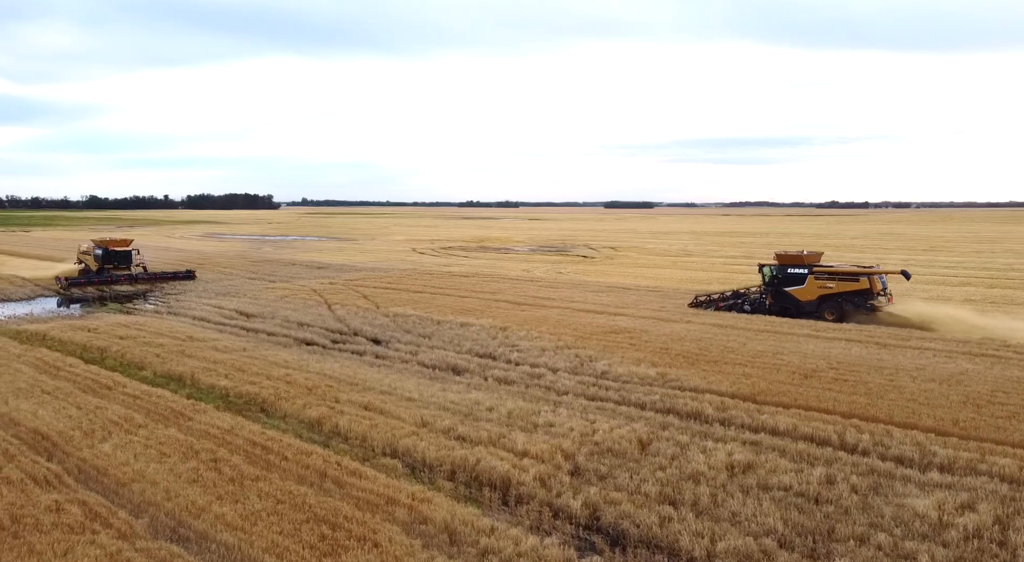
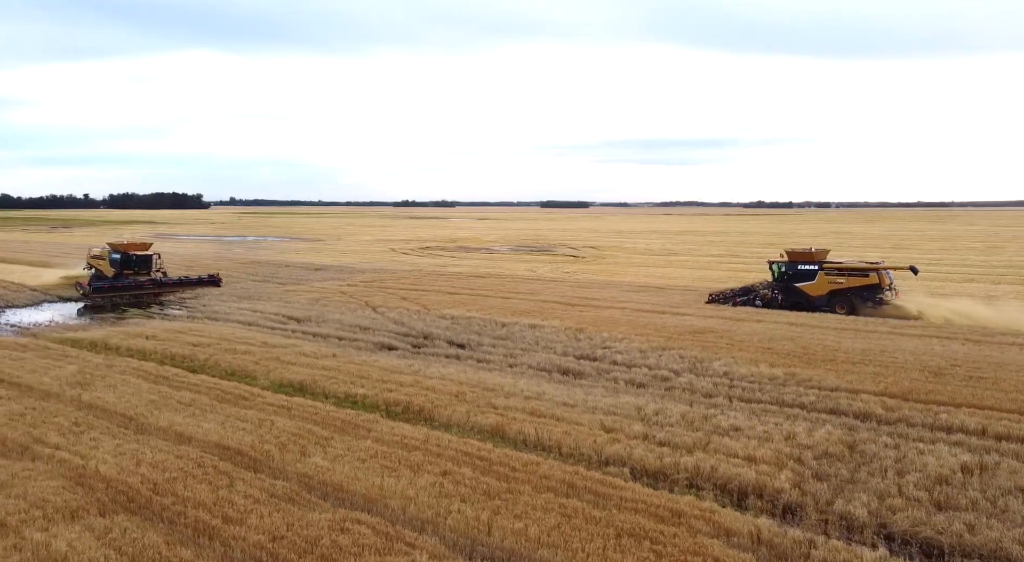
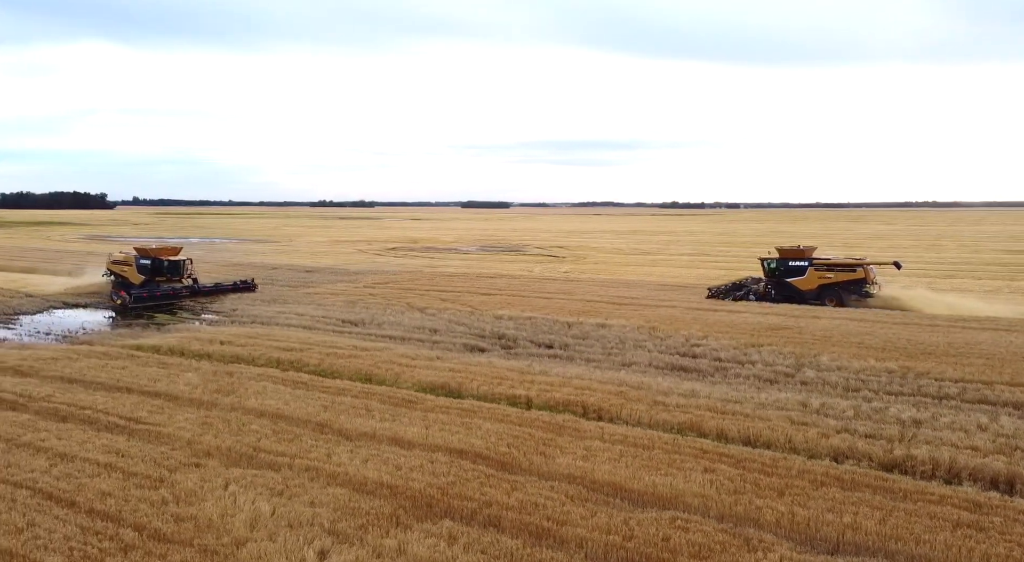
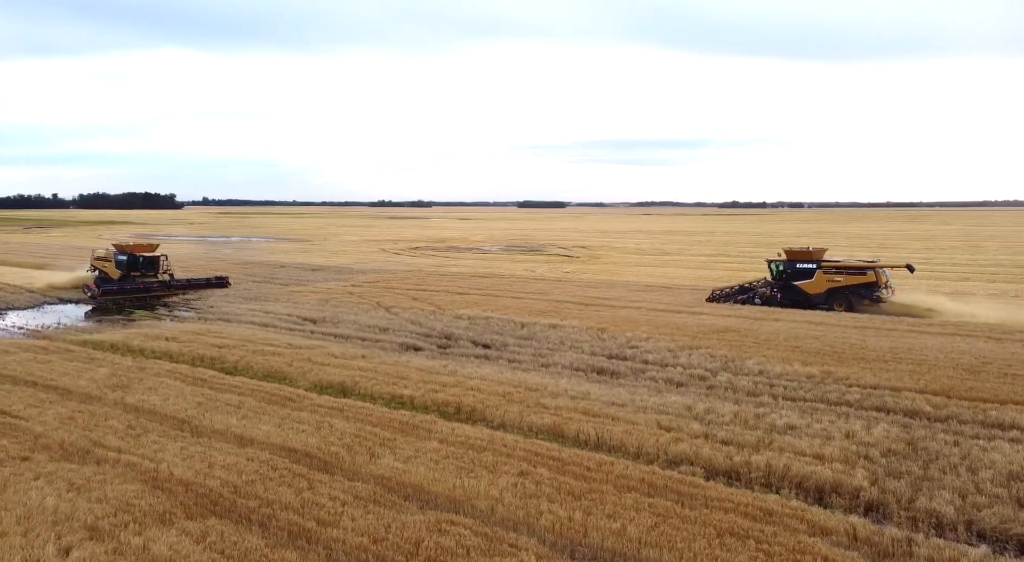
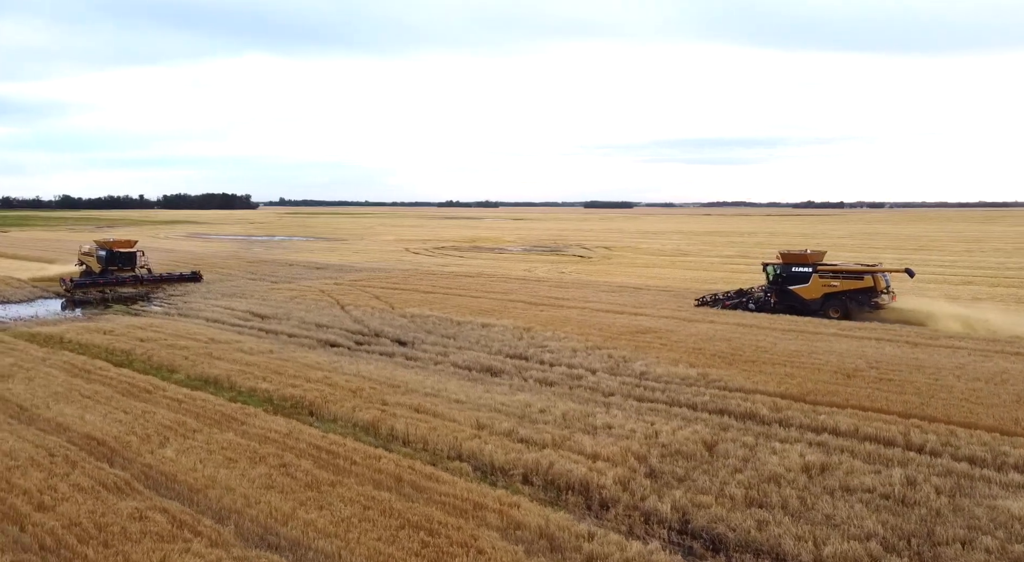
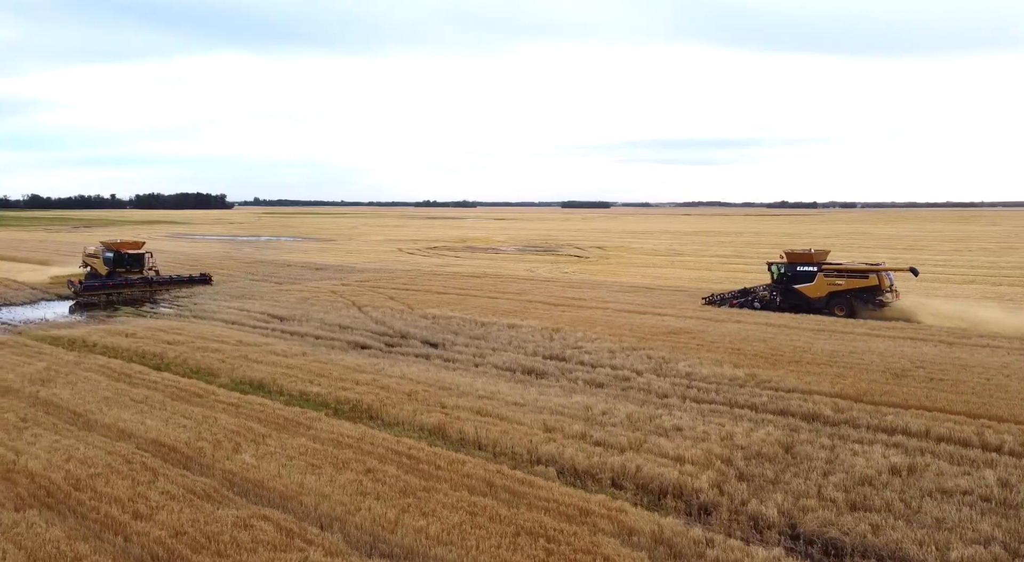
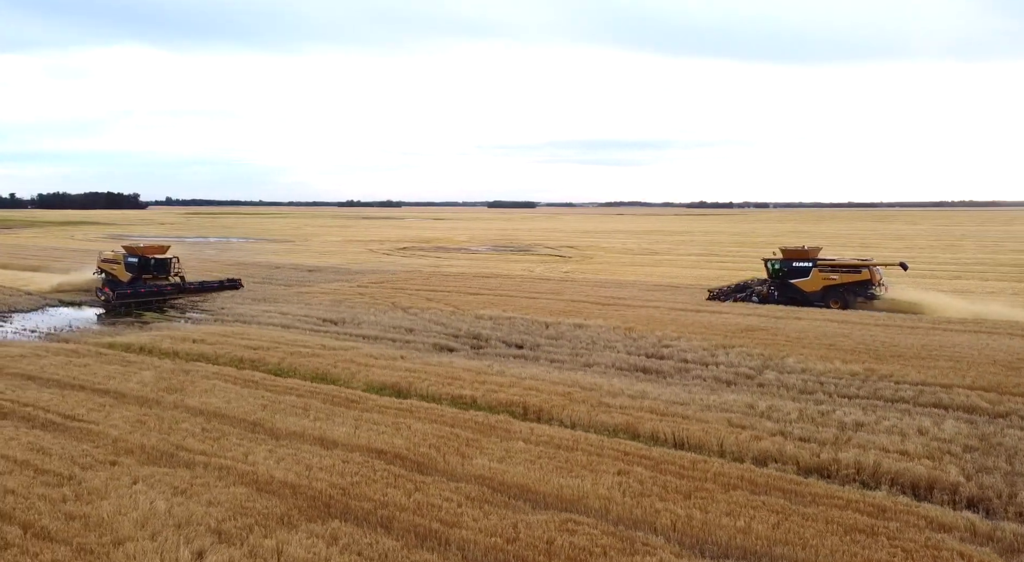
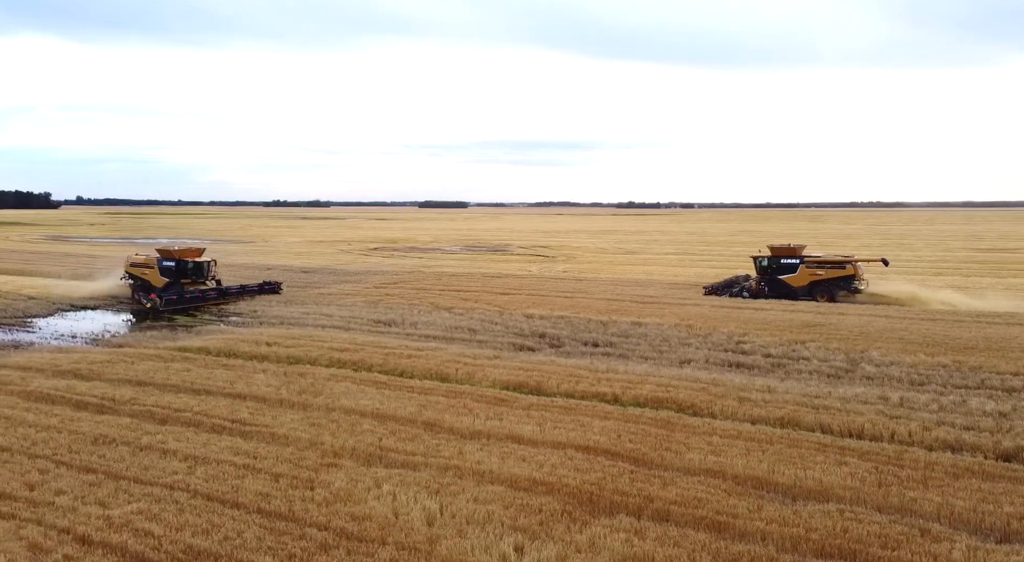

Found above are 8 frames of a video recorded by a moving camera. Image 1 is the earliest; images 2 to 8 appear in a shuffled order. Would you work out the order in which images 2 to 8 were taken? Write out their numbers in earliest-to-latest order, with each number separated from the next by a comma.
5, 6, 2, 4, 7, 3, 8
